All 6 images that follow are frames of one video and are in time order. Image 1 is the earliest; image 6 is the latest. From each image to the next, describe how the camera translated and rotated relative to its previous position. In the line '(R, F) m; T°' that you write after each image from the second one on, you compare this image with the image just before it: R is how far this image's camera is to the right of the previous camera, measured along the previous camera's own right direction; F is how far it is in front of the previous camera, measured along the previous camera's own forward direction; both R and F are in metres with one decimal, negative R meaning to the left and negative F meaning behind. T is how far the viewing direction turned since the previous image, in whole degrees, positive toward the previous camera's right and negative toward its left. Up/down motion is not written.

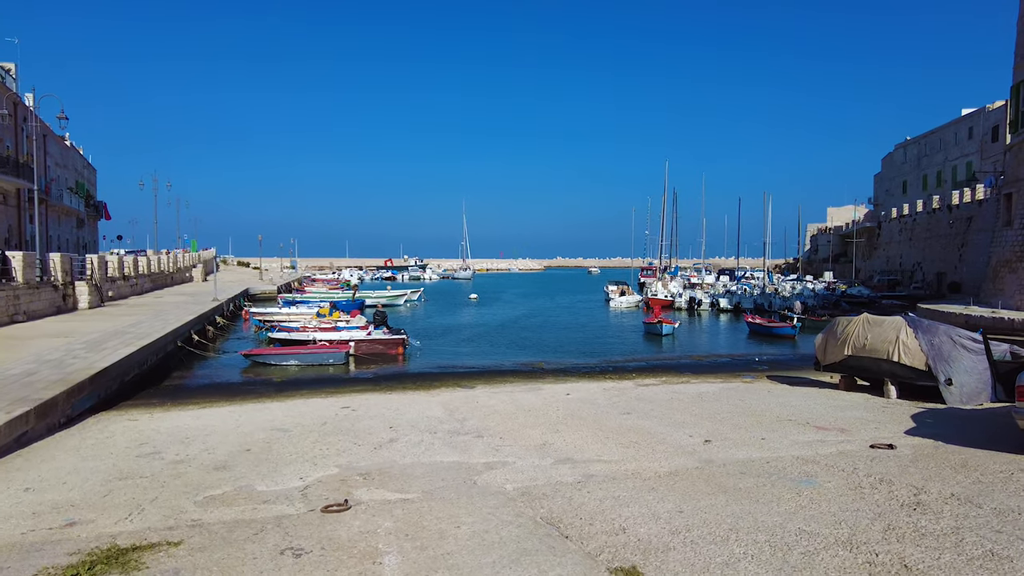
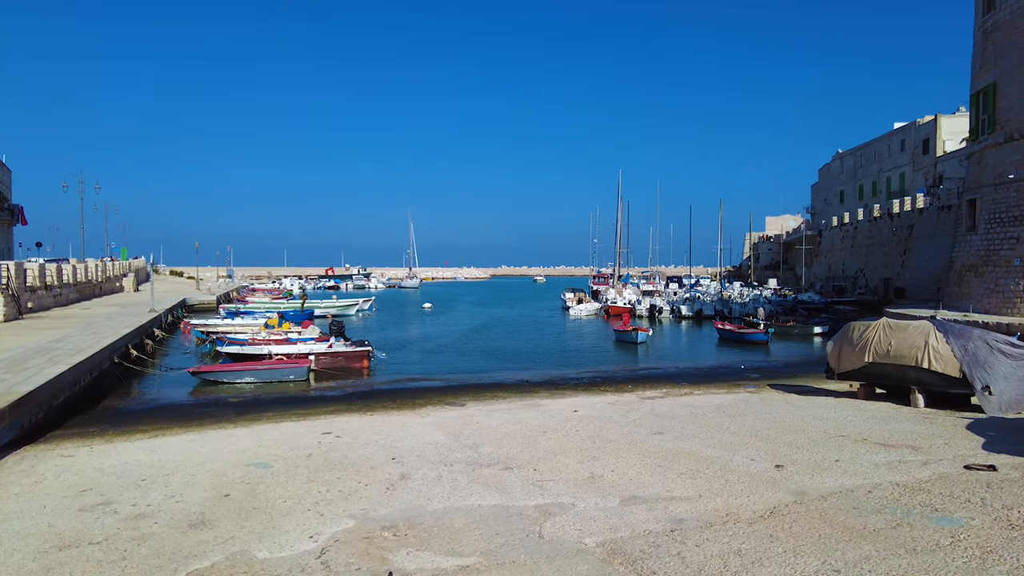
(-1.2, +1.6) m; +5°
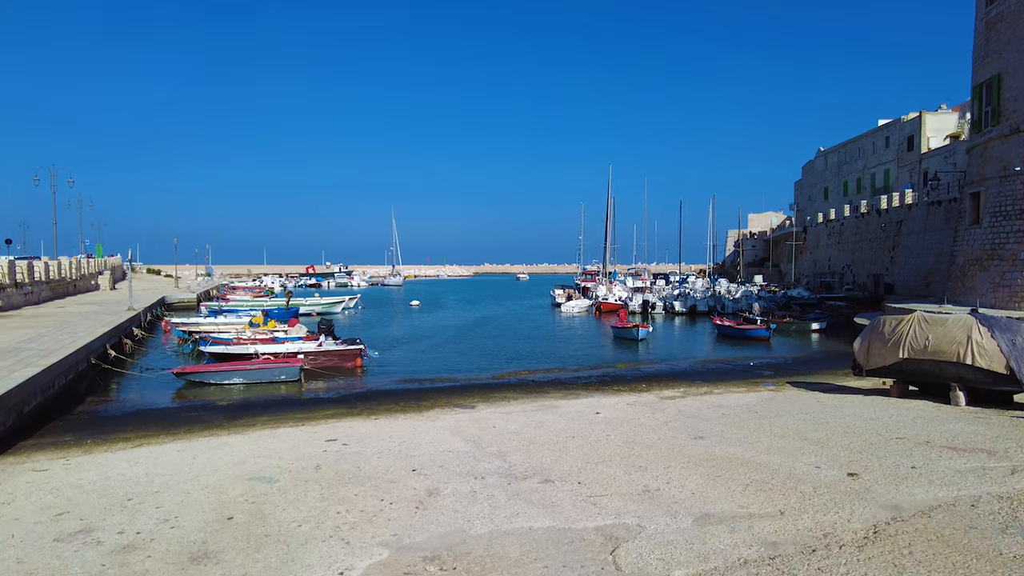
(-0.7, +1.0) m; +2°
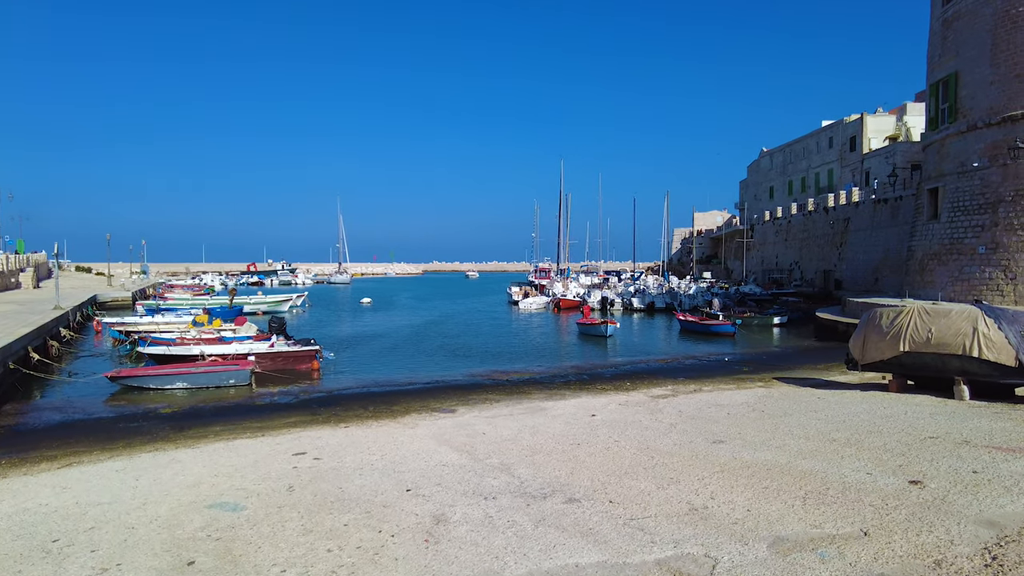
(-0.7, +1.2) m; +5°
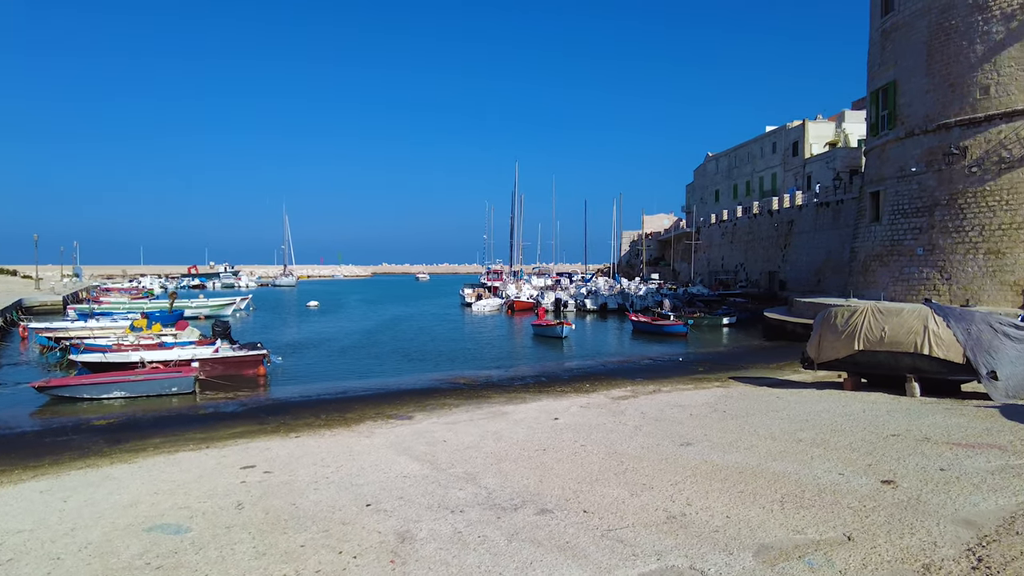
(-0.2, +0.3) m; +4°
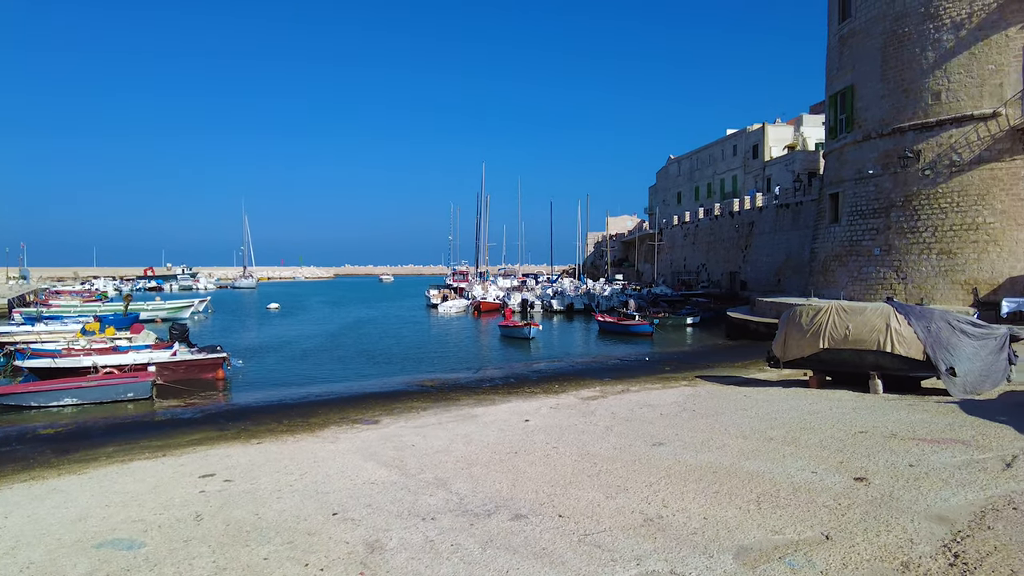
(-0.1, +0.2) m; +3°
